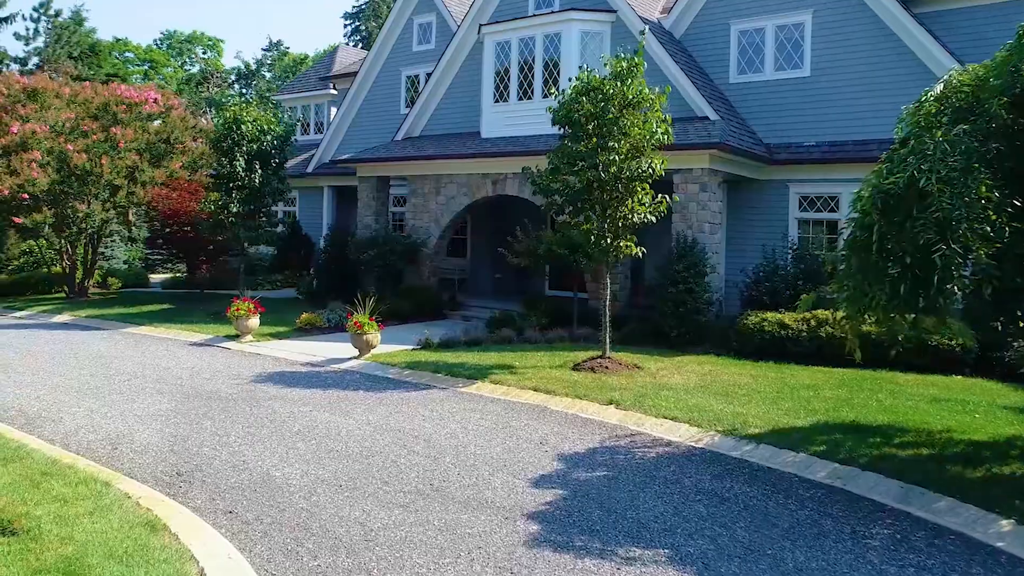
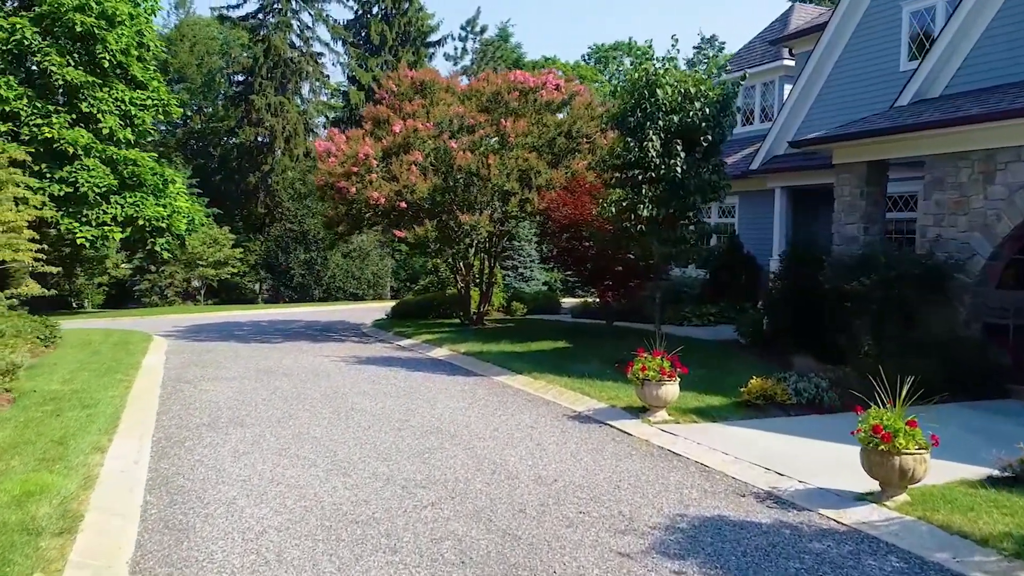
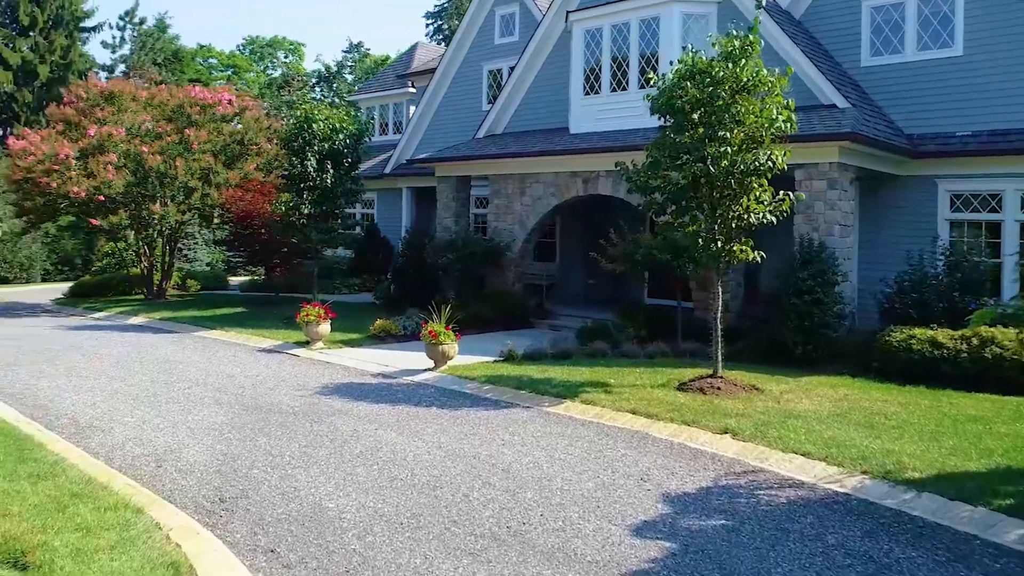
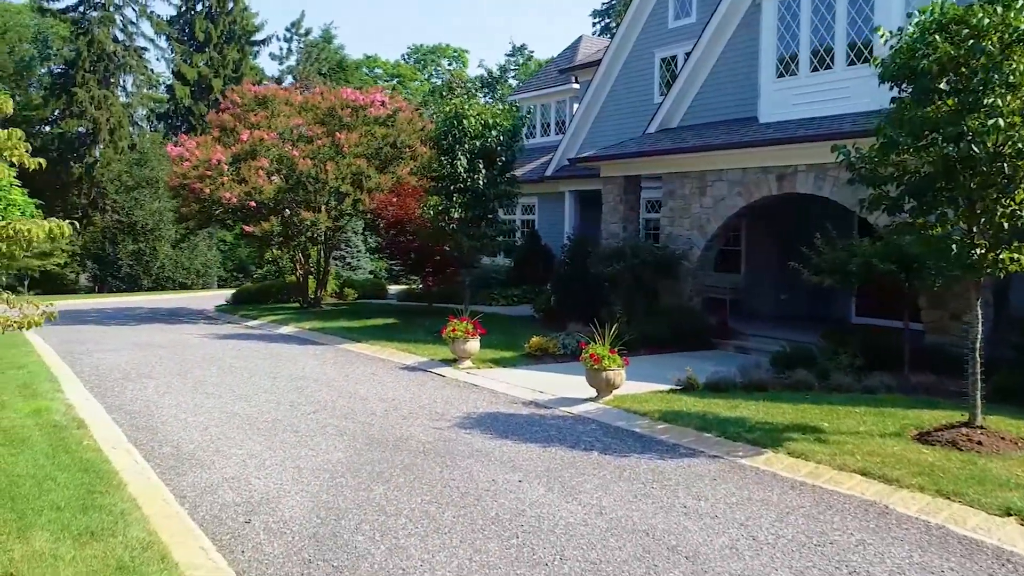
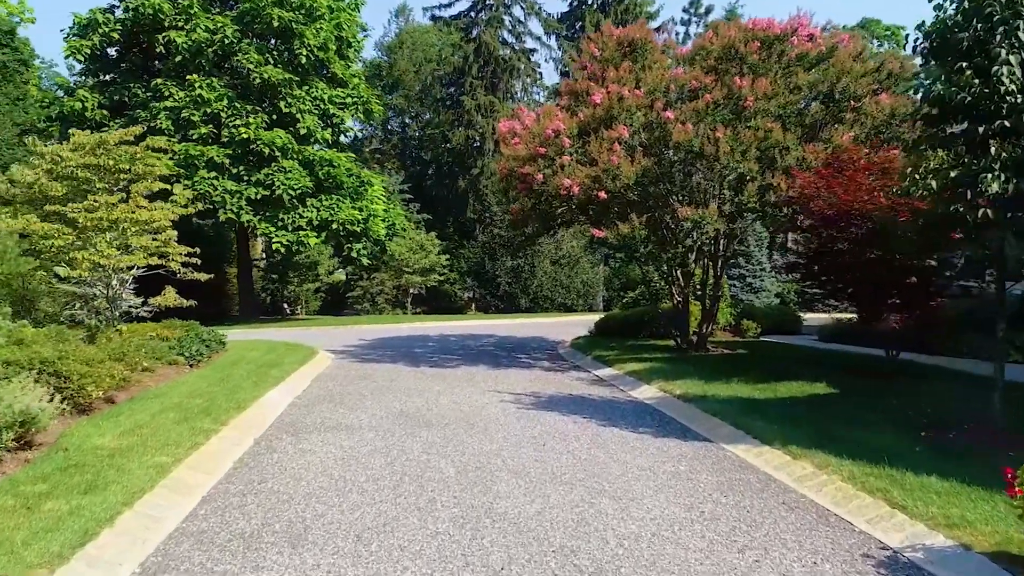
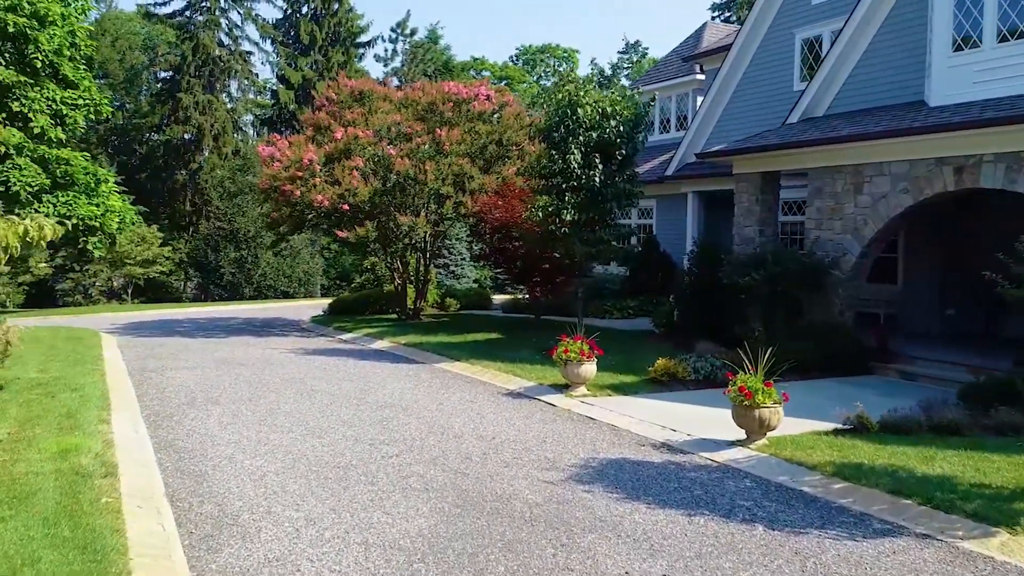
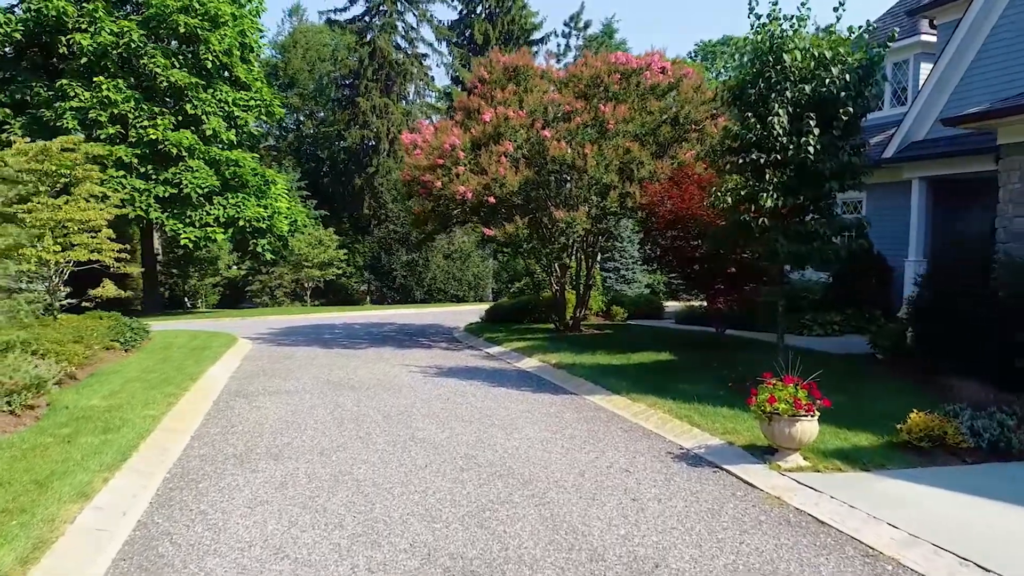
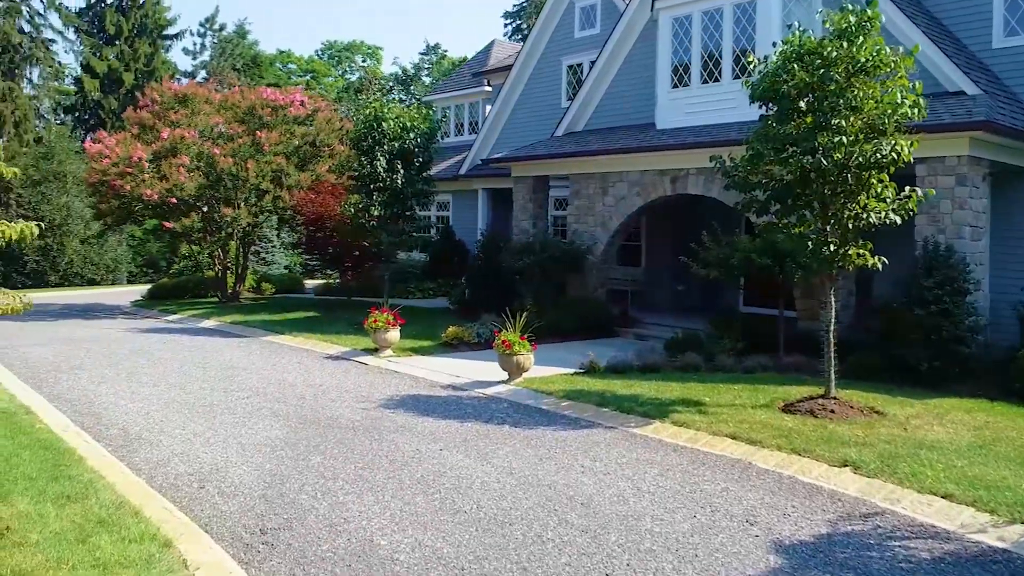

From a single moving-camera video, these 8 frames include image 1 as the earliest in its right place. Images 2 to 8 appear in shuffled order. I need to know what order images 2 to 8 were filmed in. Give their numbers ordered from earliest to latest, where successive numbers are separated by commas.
3, 8, 4, 6, 2, 7, 5
